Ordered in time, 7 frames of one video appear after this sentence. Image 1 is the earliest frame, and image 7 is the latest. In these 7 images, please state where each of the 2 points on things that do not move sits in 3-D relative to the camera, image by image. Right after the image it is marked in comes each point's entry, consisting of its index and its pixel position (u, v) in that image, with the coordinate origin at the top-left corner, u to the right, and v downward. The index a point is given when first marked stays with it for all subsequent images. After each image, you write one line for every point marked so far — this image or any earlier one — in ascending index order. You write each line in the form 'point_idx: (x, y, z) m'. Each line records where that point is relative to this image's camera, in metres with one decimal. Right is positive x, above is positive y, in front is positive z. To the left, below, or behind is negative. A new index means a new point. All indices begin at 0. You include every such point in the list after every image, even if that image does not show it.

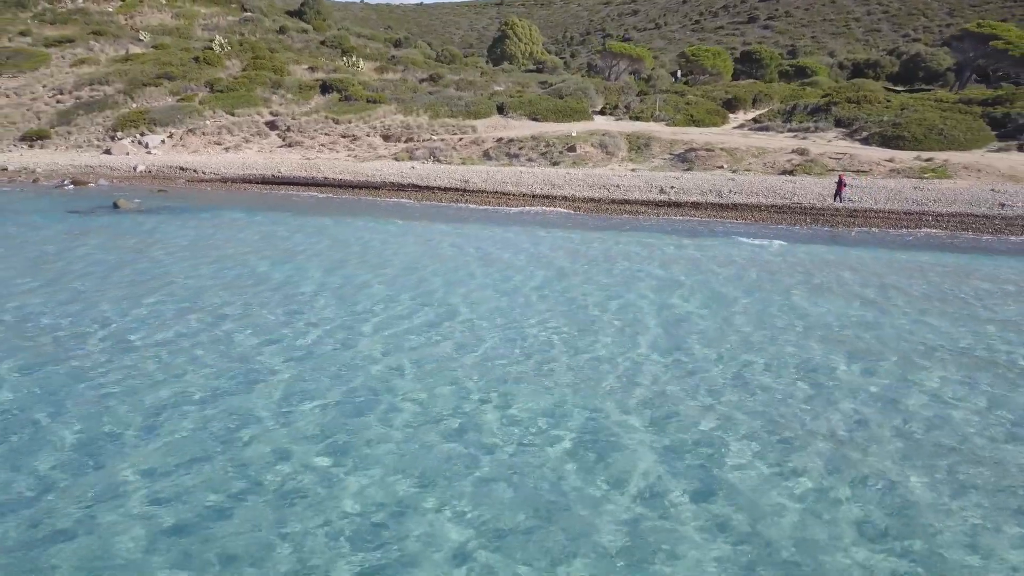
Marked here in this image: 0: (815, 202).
0: (+3.7, +1.0, +13.2) m
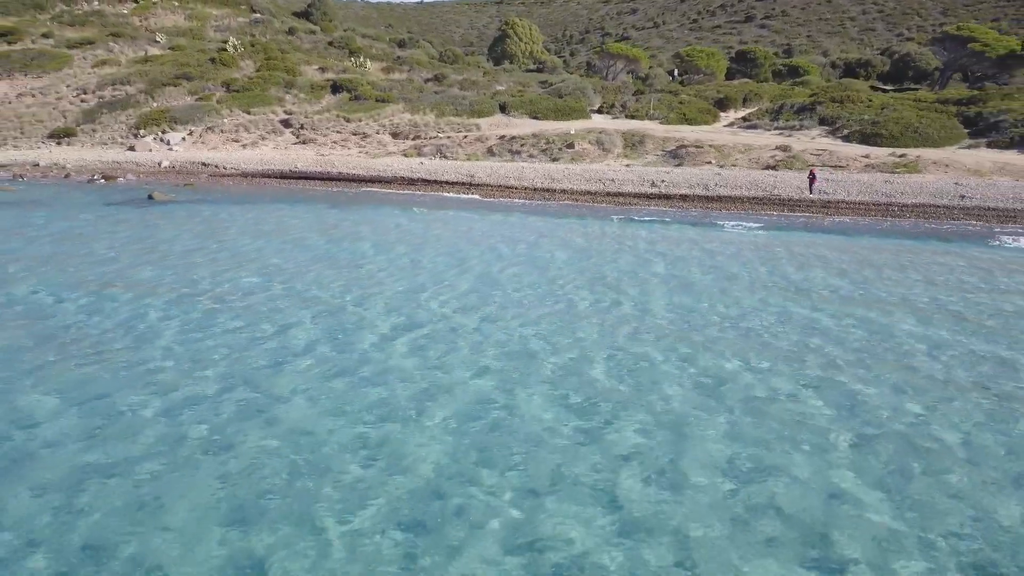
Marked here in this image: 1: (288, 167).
0: (+3.8, +1.2, +14.4) m
1: (-4.0, +2.2, +19.5) m
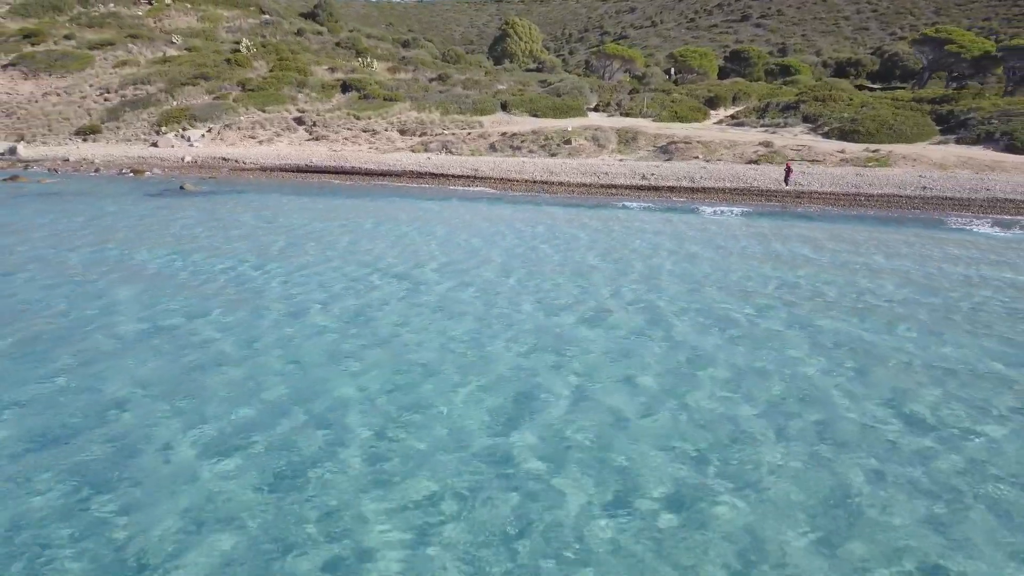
0: (+3.8, +1.5, +15.8) m
1: (-4.0, +2.4, +20.8) m
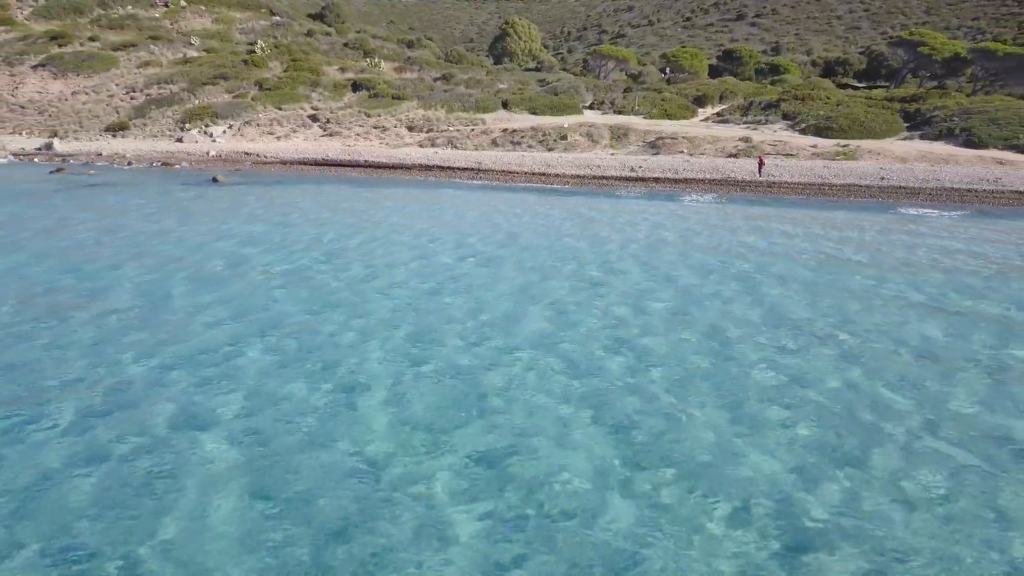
0: (+3.8, +1.8, +17.5) m
1: (-4.0, +2.8, +22.6) m
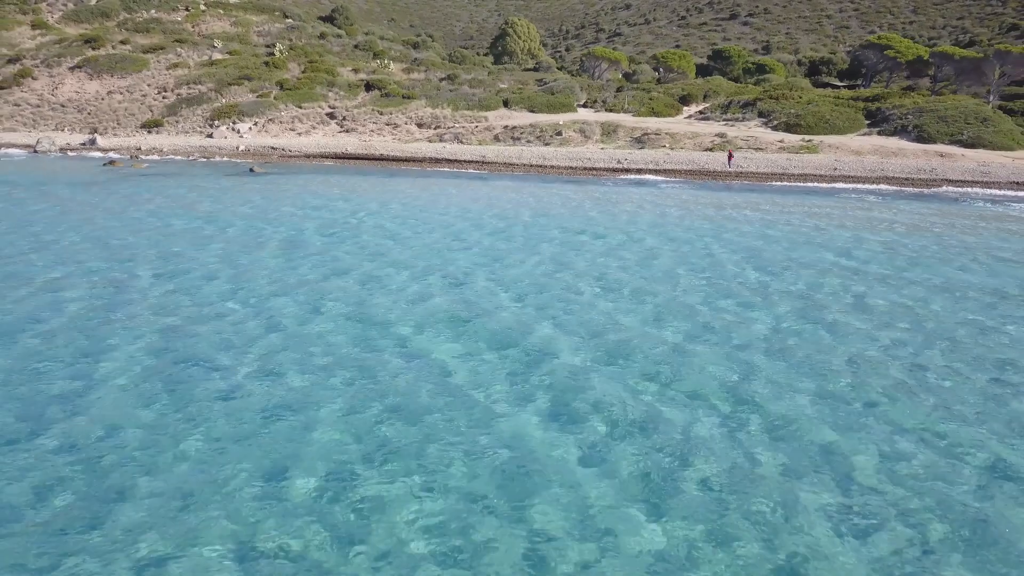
0: (+3.8, +2.2, +20.0) m
1: (-4.0, +3.2, +25.1) m
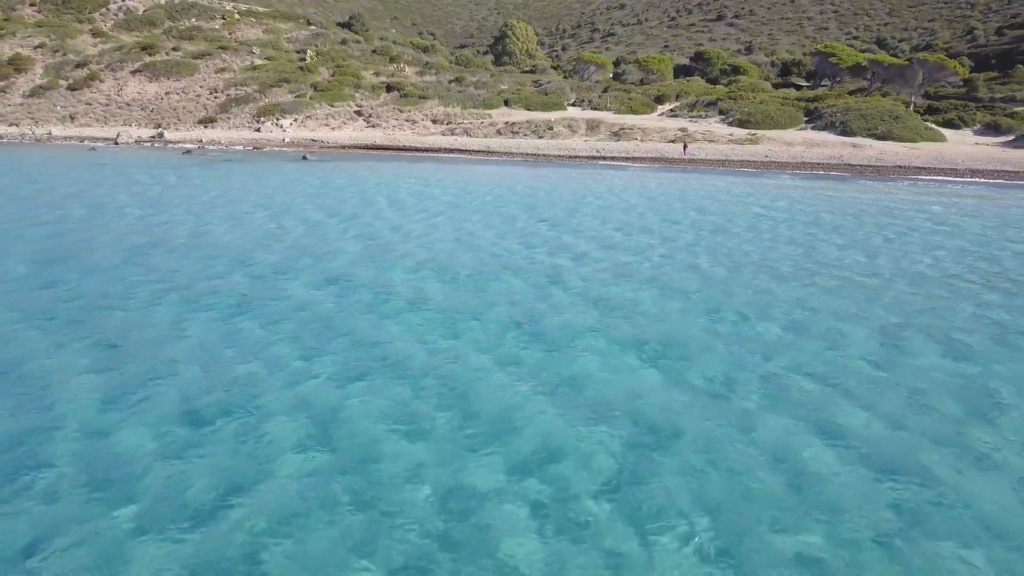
0: (+3.8, +3.1, +25.3) m
1: (-4.0, +4.1, +30.3) m
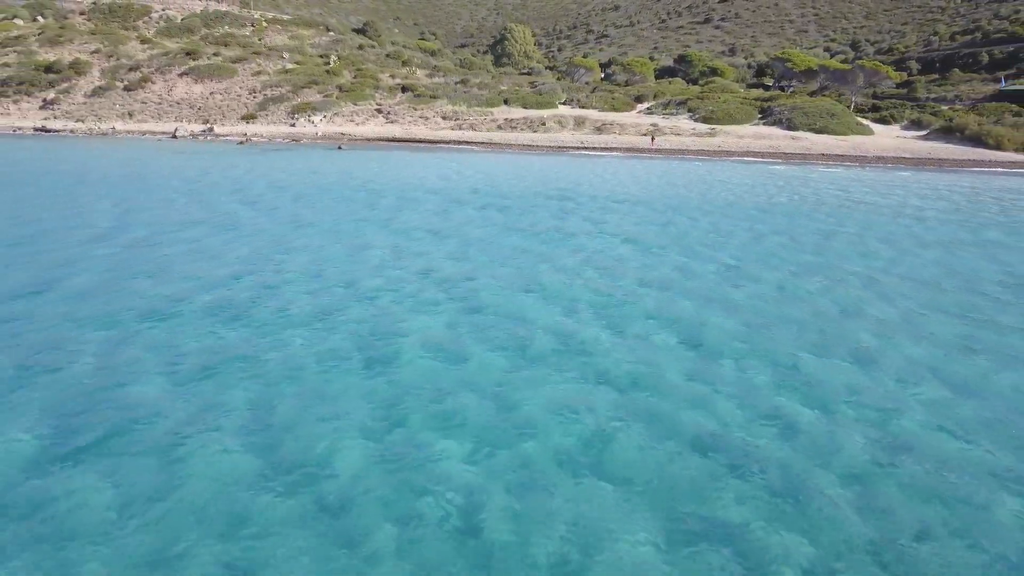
0: (+3.8, +4.0, +30.8) m
1: (-4.1, +5.1, +35.8) m
